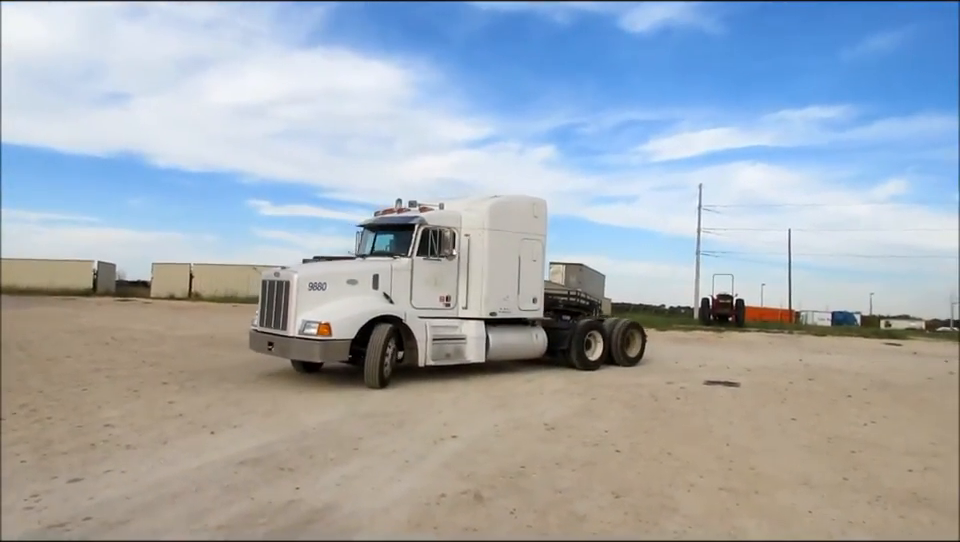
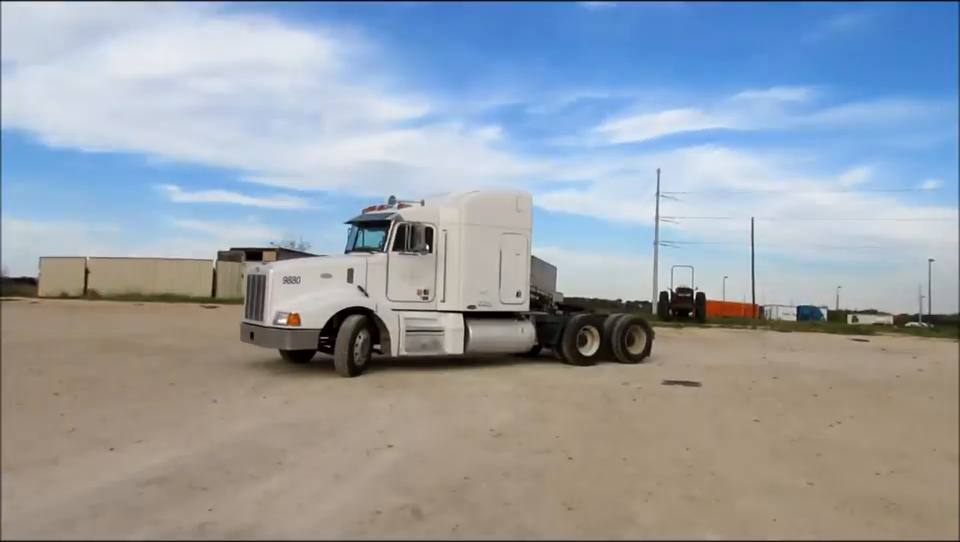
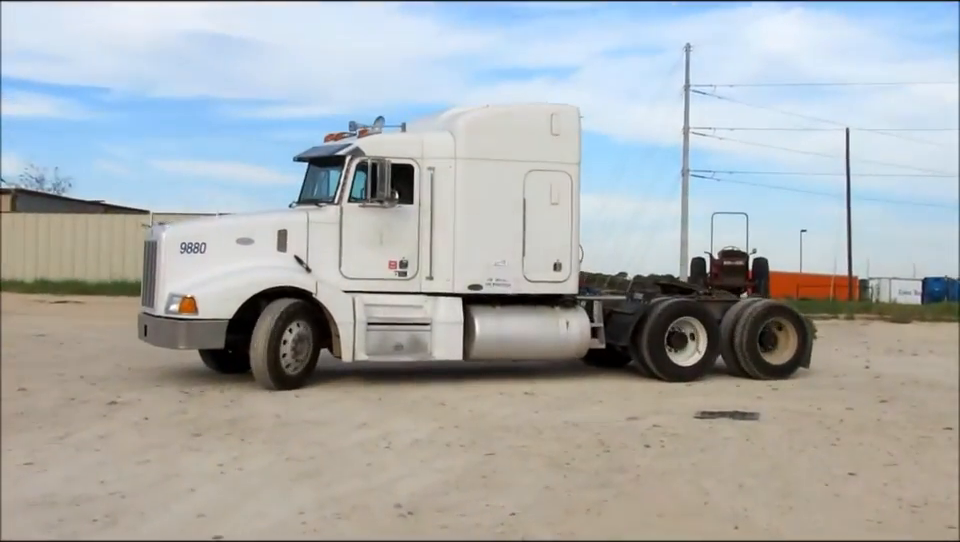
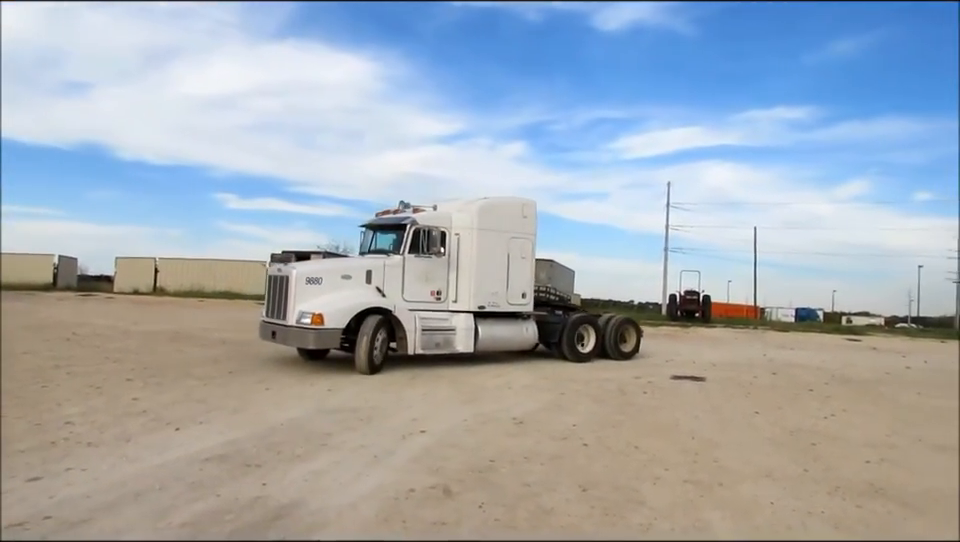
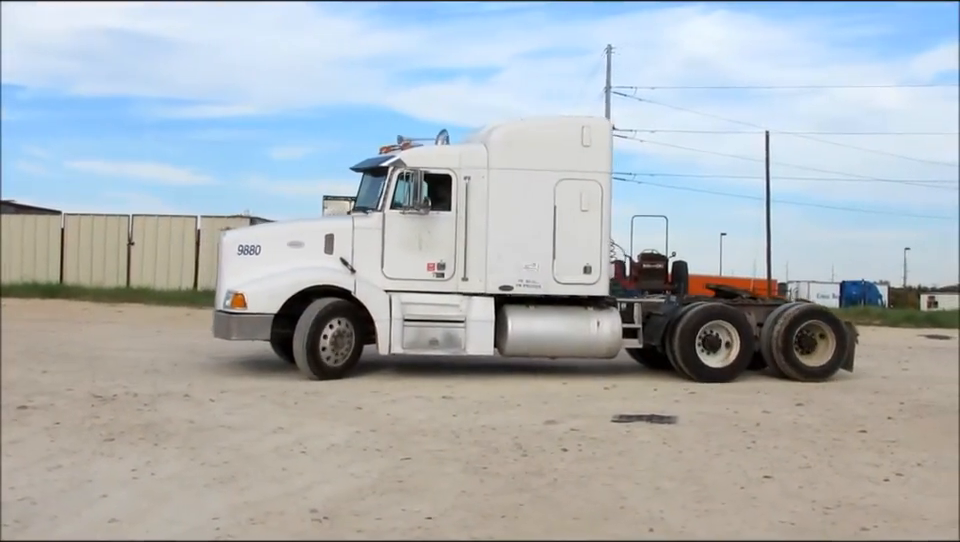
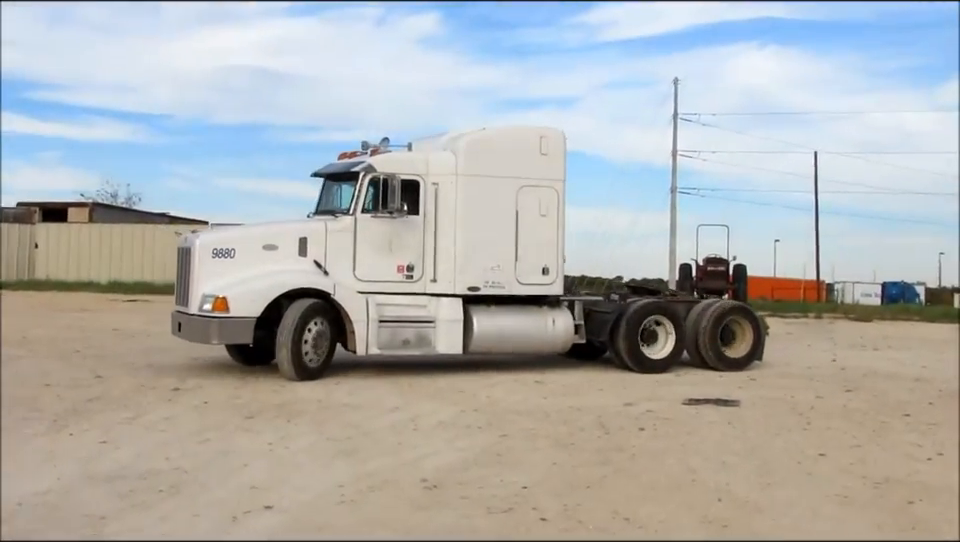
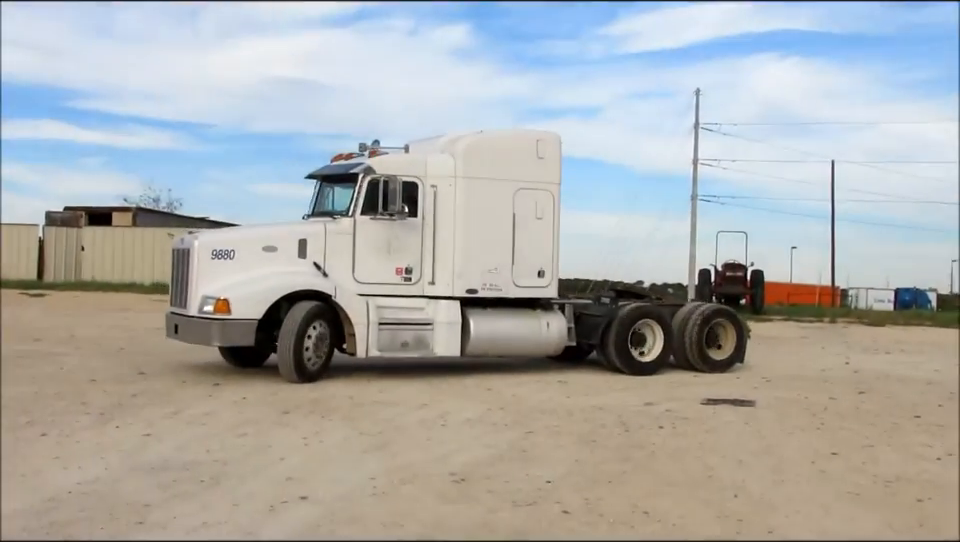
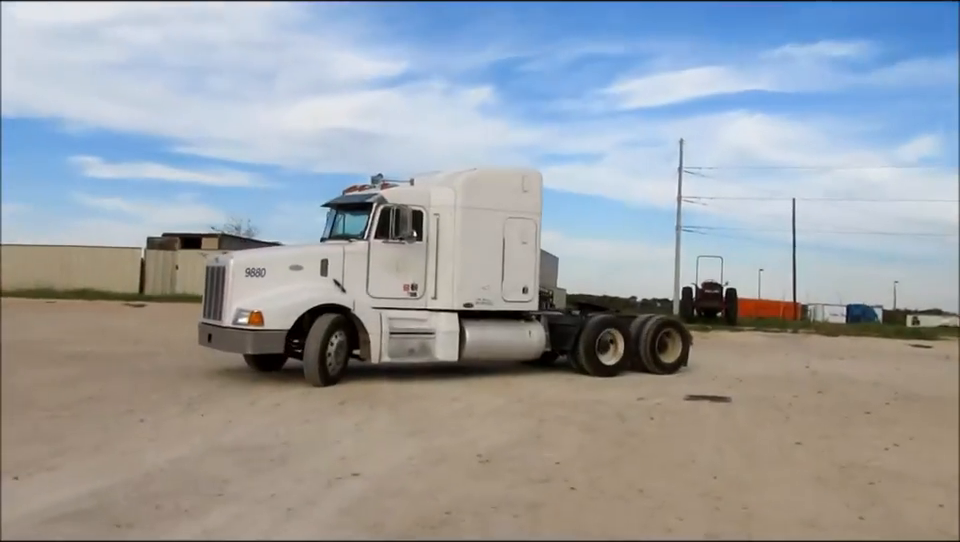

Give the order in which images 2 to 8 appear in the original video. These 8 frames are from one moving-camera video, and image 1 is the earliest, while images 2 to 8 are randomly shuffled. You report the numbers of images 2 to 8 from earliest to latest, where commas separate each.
4, 2, 8, 7, 6, 3, 5
